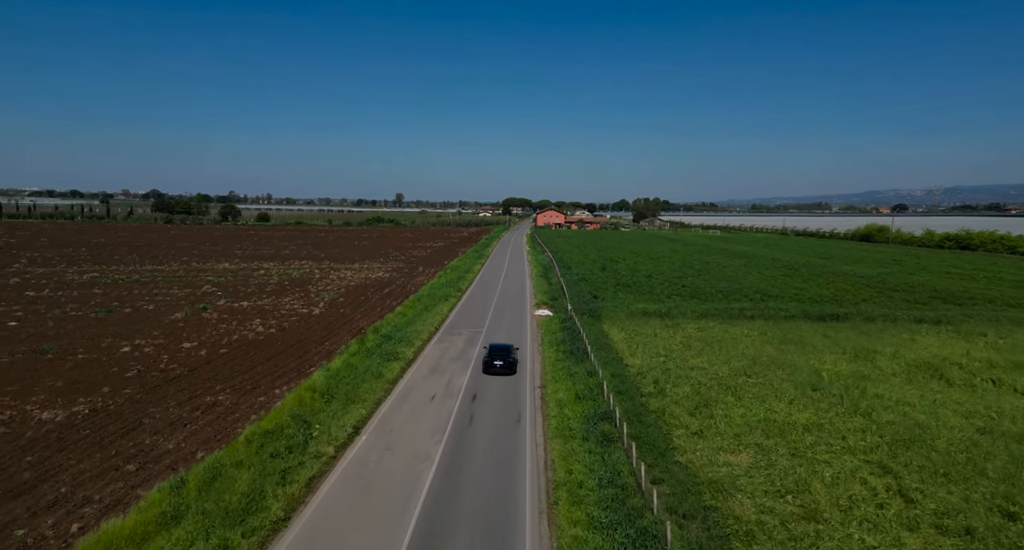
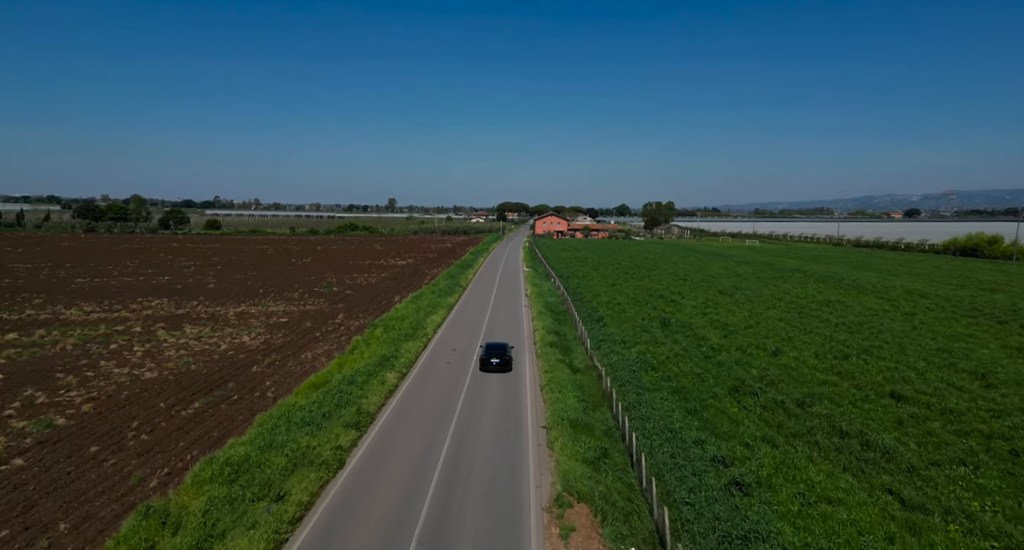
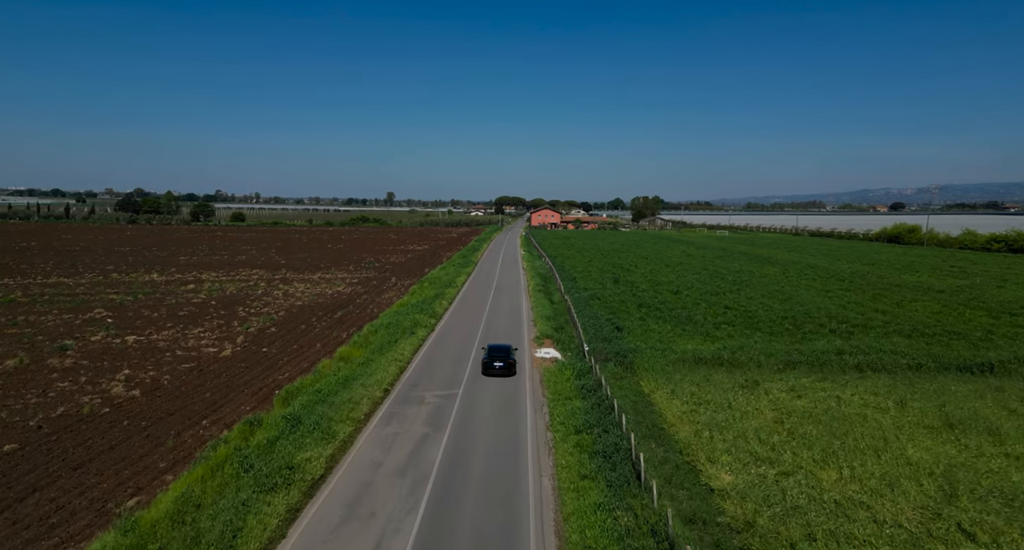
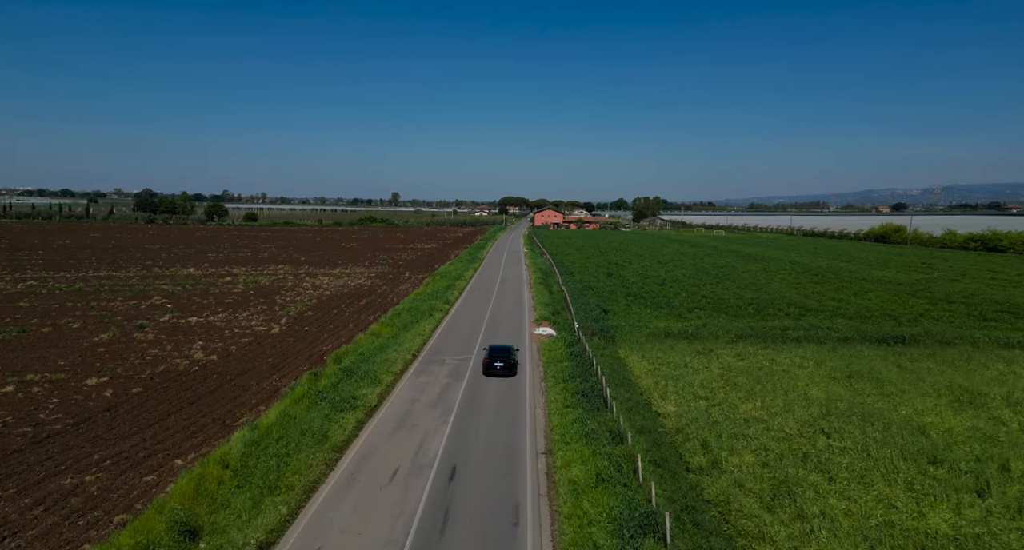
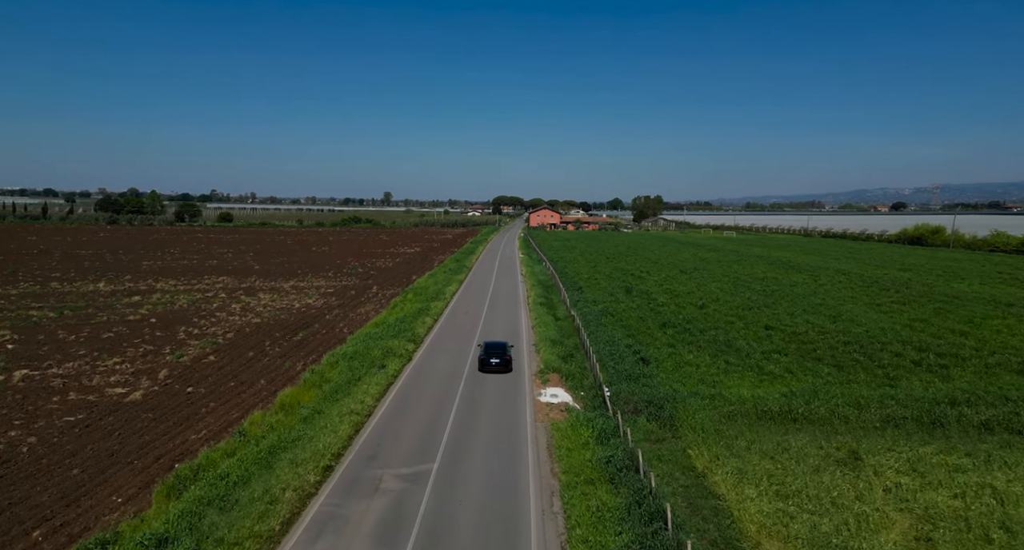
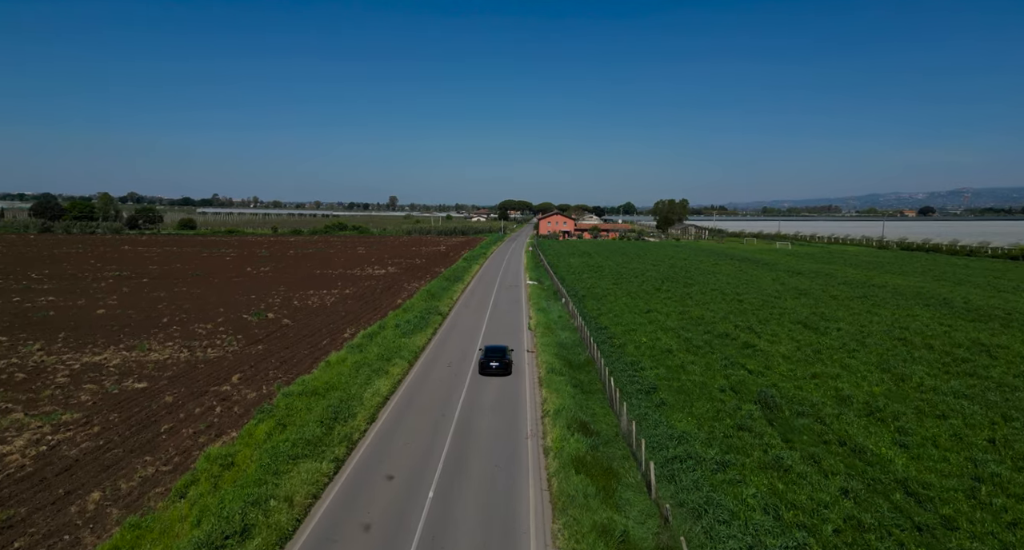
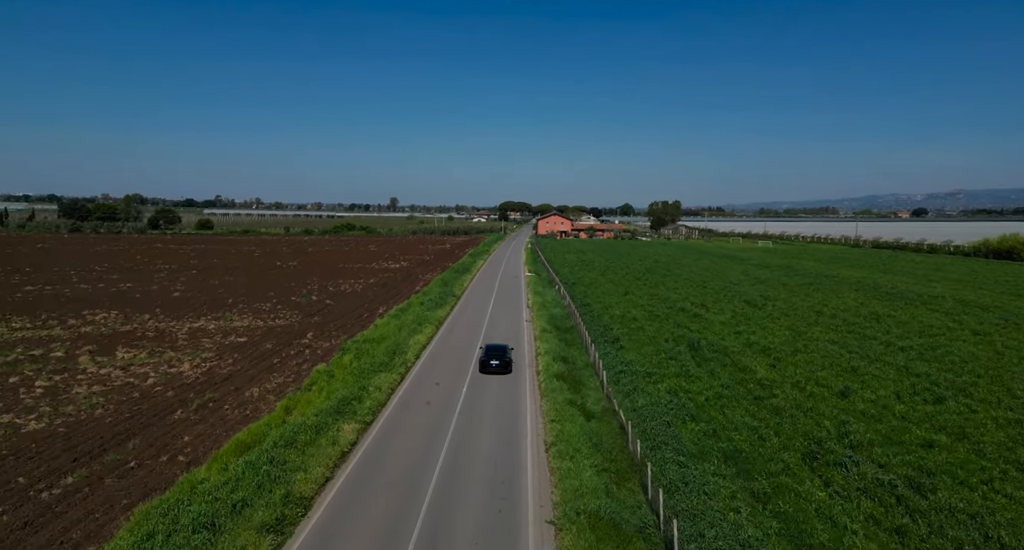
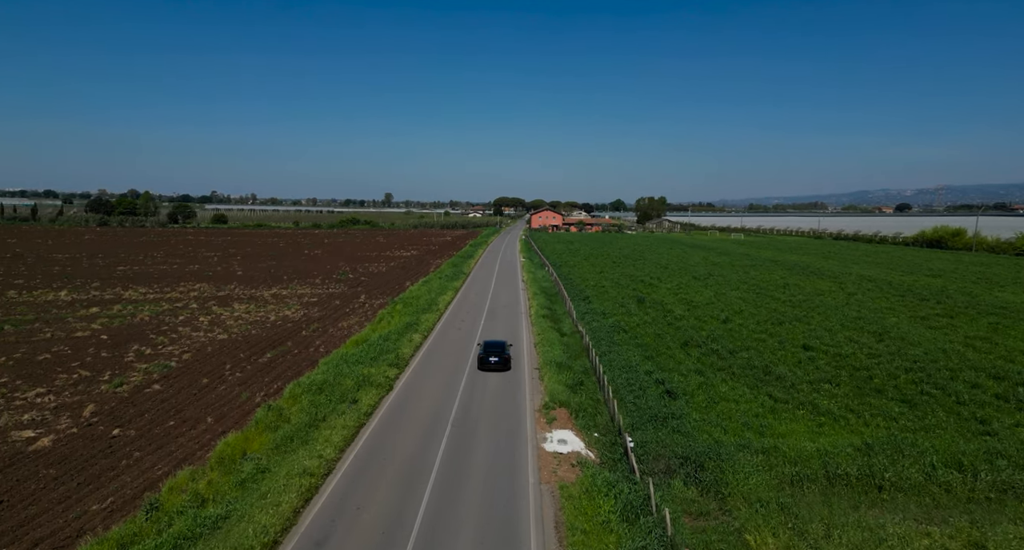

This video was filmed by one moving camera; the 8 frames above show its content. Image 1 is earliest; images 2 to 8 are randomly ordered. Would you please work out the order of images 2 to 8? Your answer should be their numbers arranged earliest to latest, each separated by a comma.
4, 3, 5, 8, 2, 7, 6
